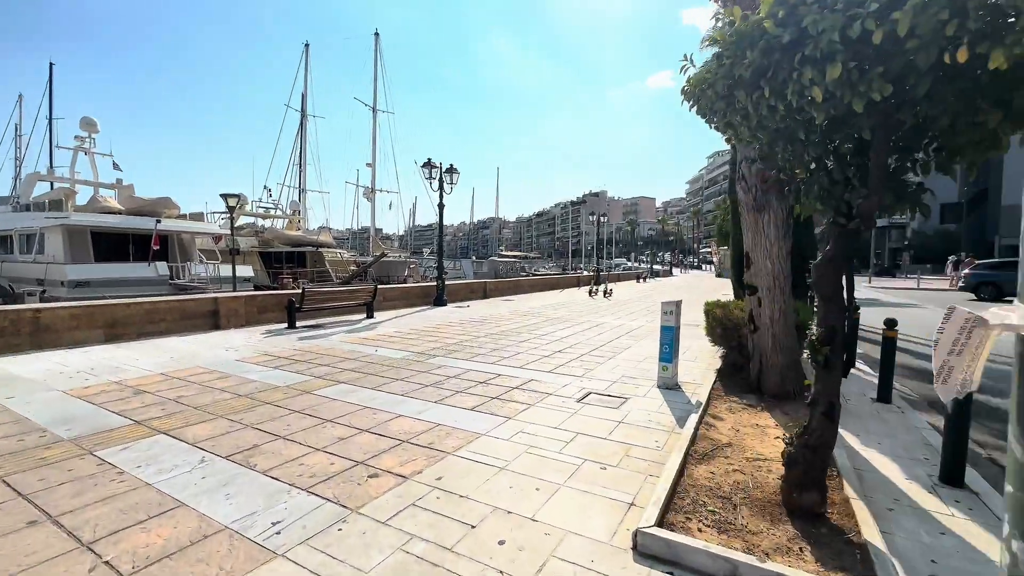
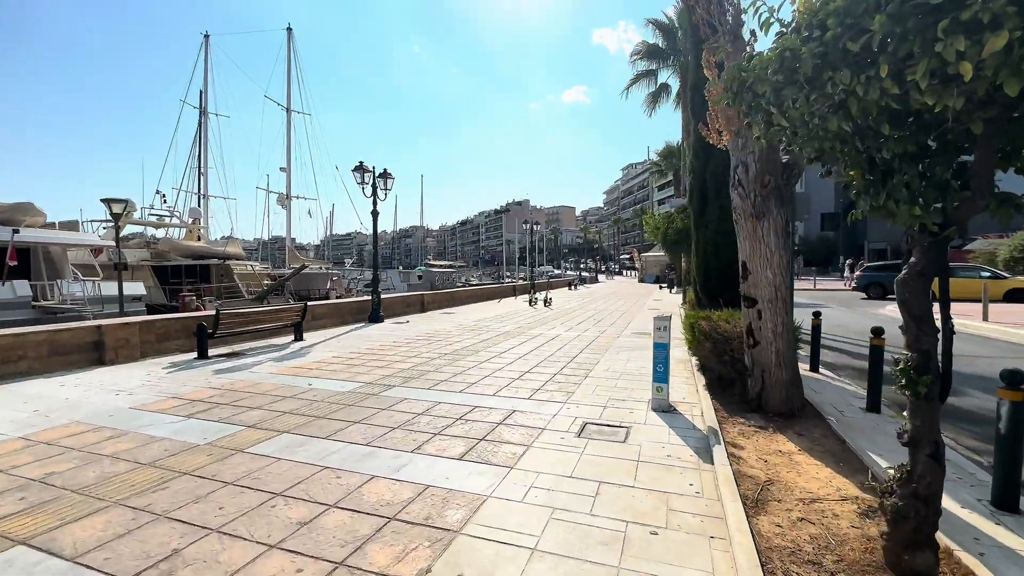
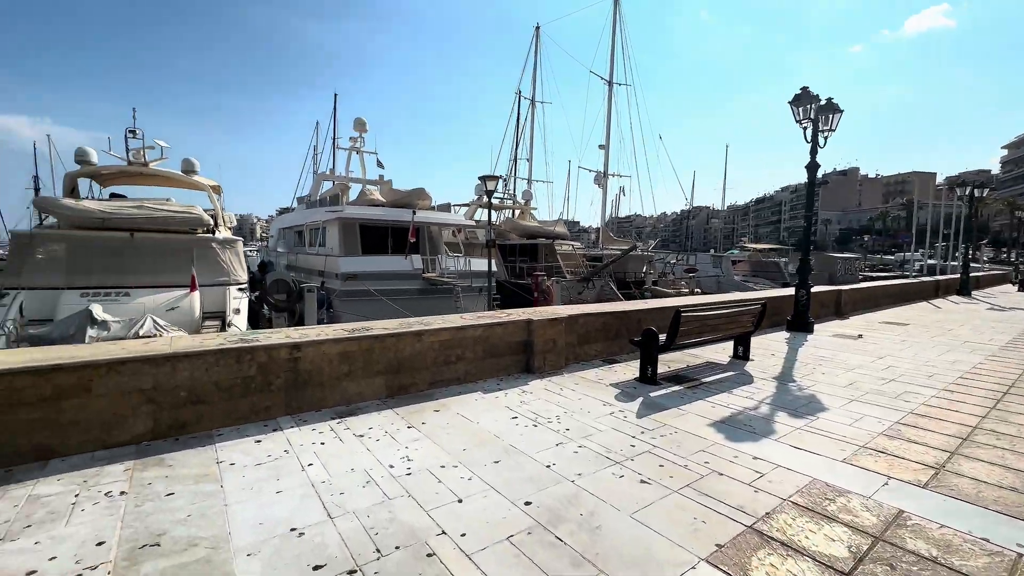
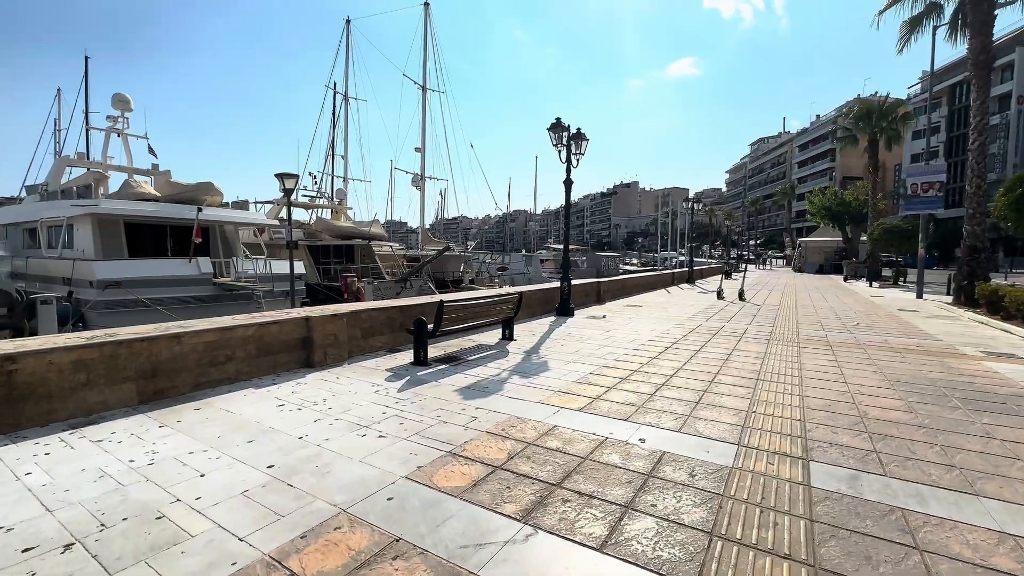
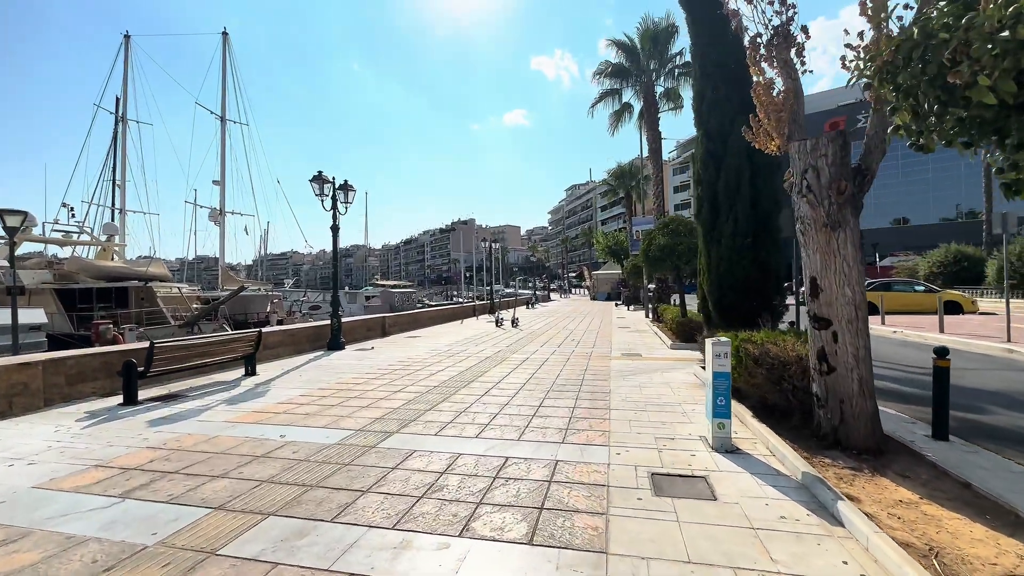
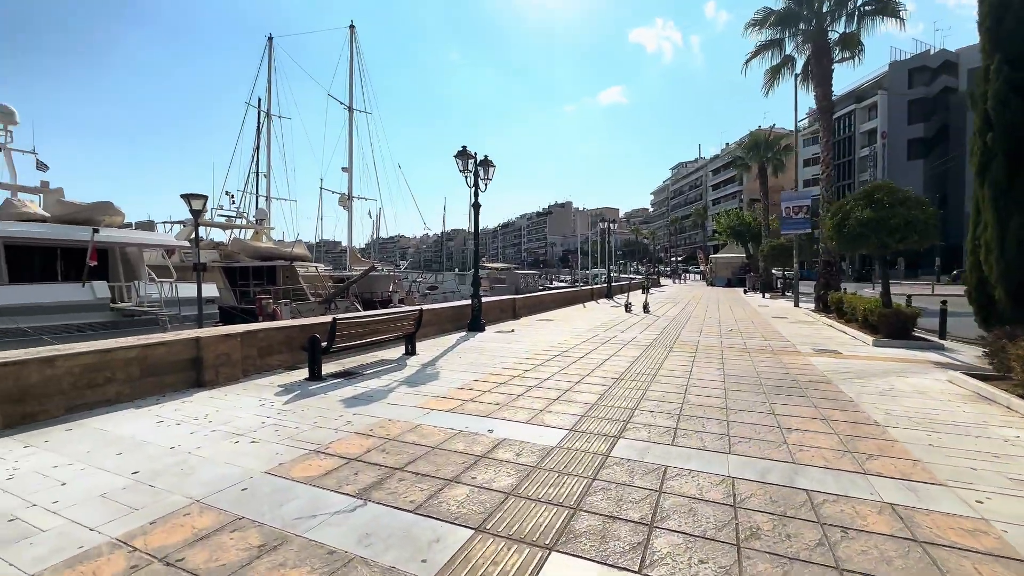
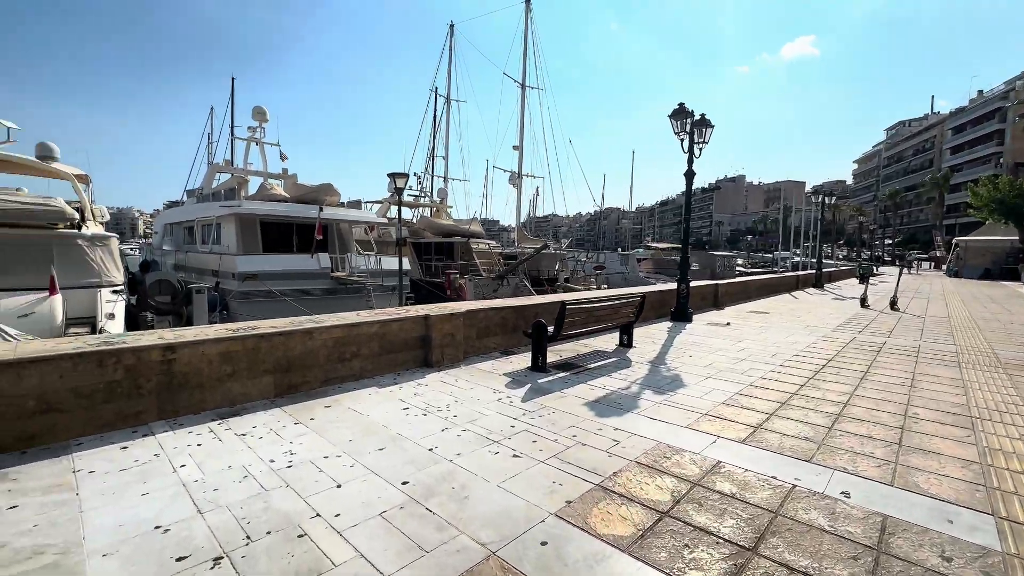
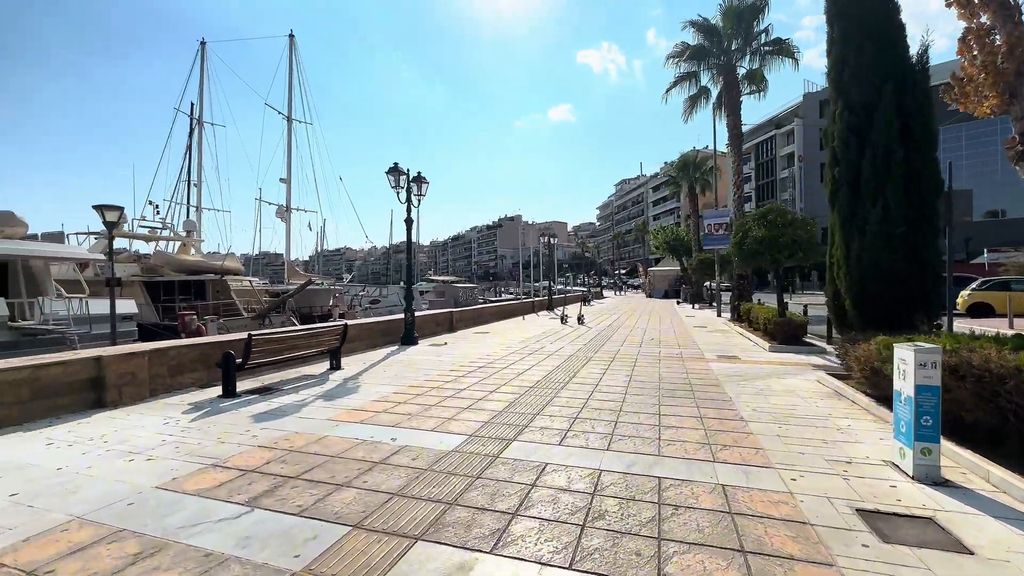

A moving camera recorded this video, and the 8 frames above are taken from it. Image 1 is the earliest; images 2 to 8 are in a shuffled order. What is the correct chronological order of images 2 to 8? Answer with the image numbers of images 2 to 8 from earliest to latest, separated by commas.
2, 5, 8, 6, 4, 7, 3
